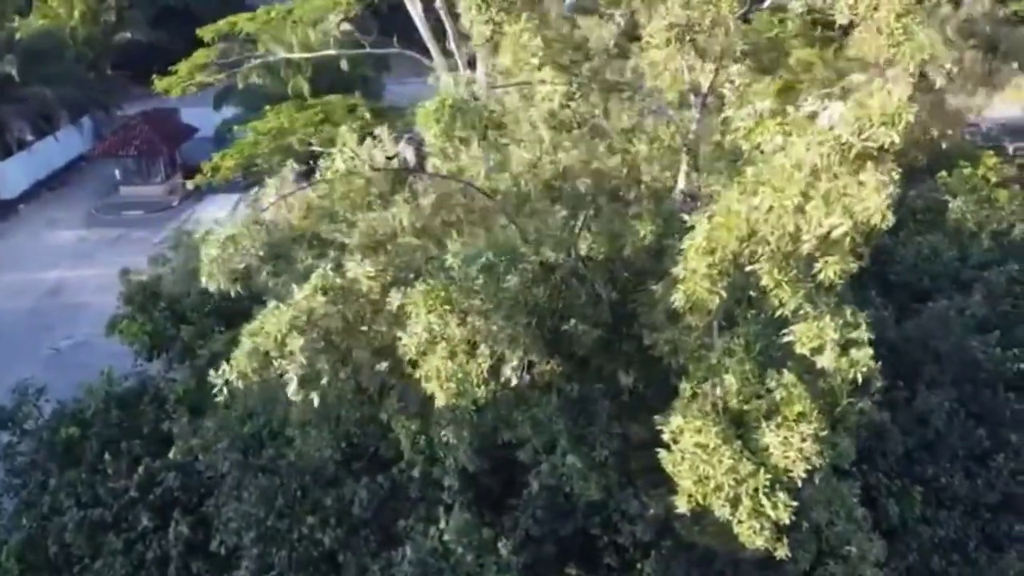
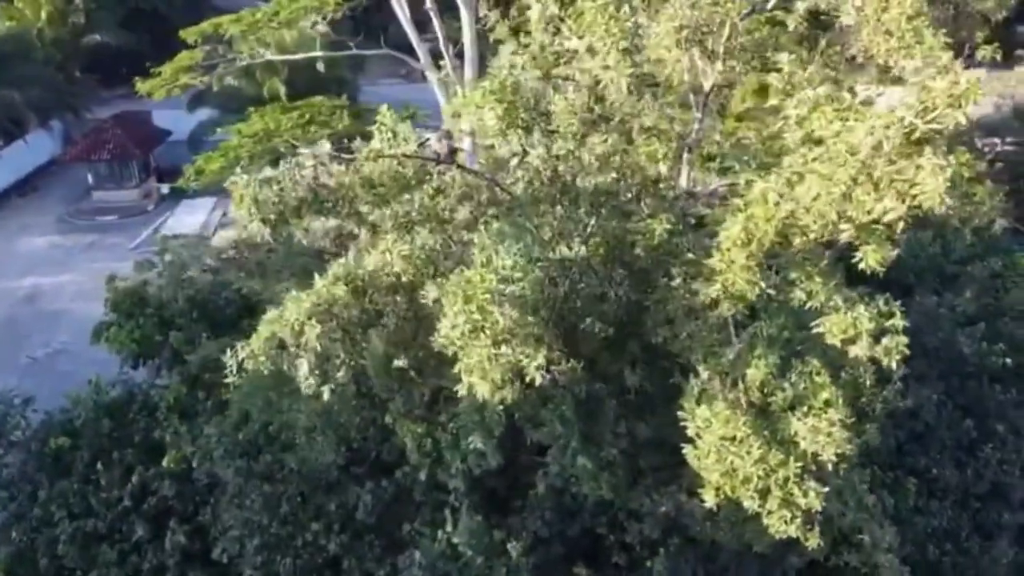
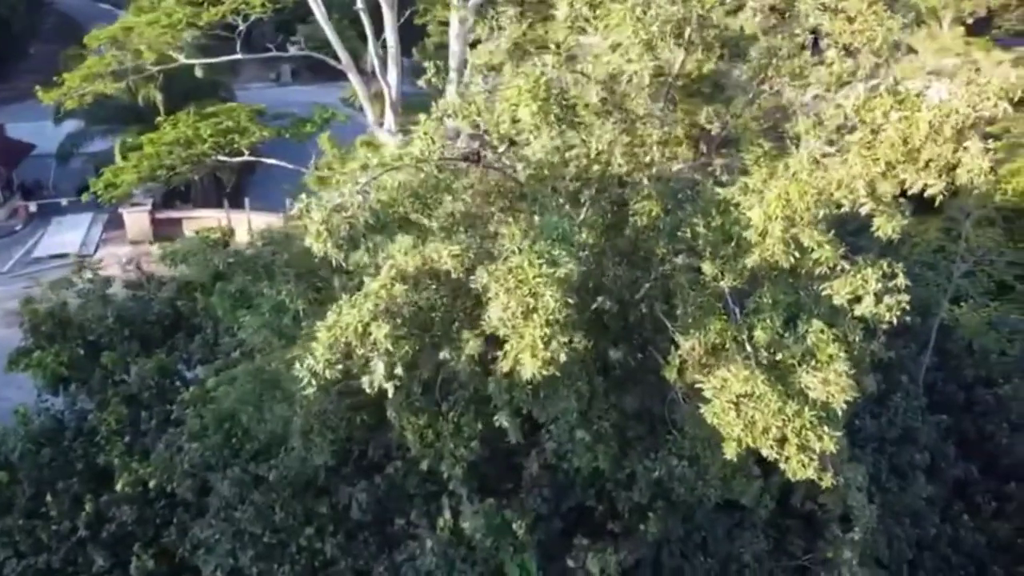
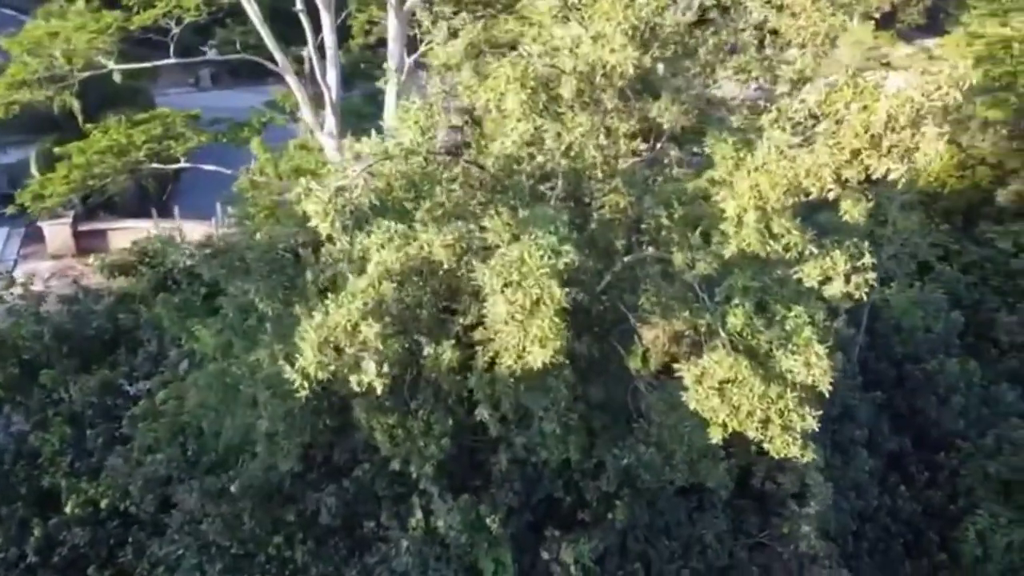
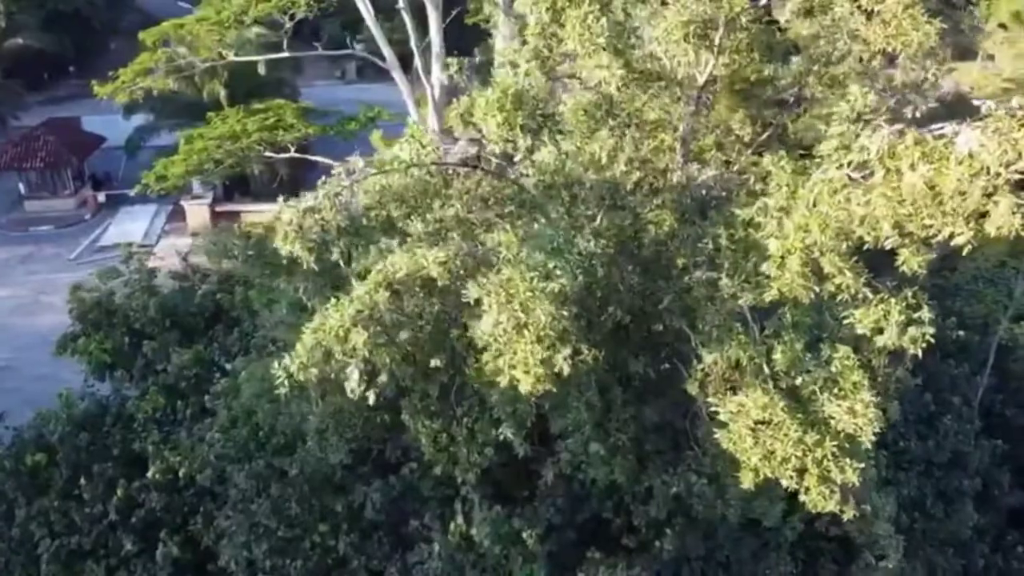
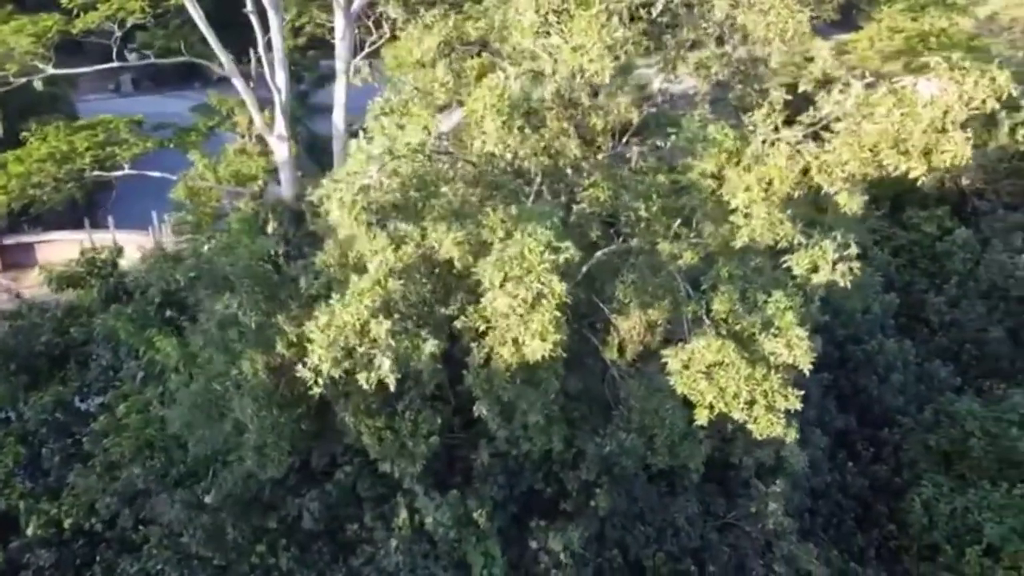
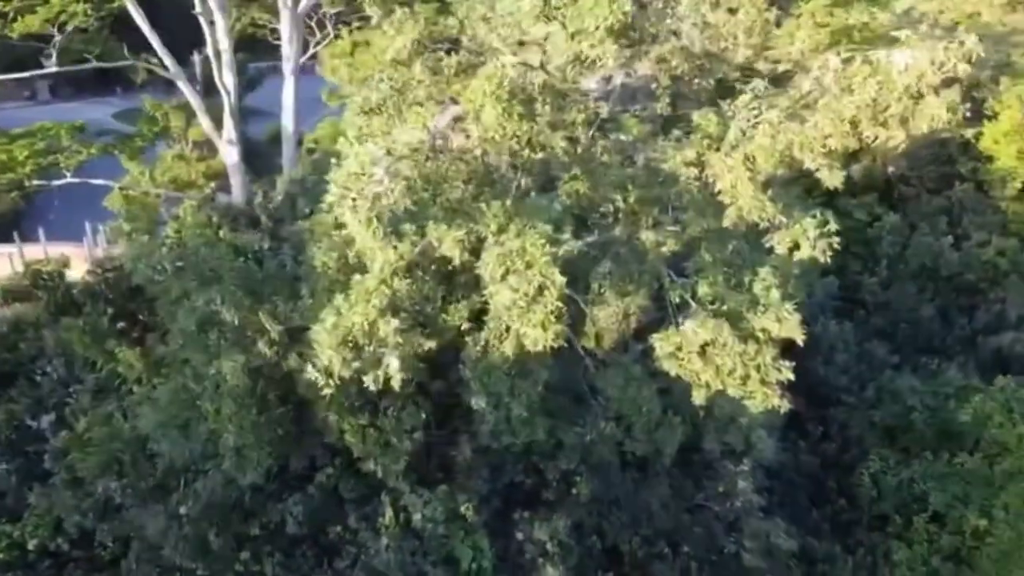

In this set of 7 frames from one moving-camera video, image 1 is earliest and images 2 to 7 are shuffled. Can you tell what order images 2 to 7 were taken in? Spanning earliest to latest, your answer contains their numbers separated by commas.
2, 5, 3, 4, 6, 7
